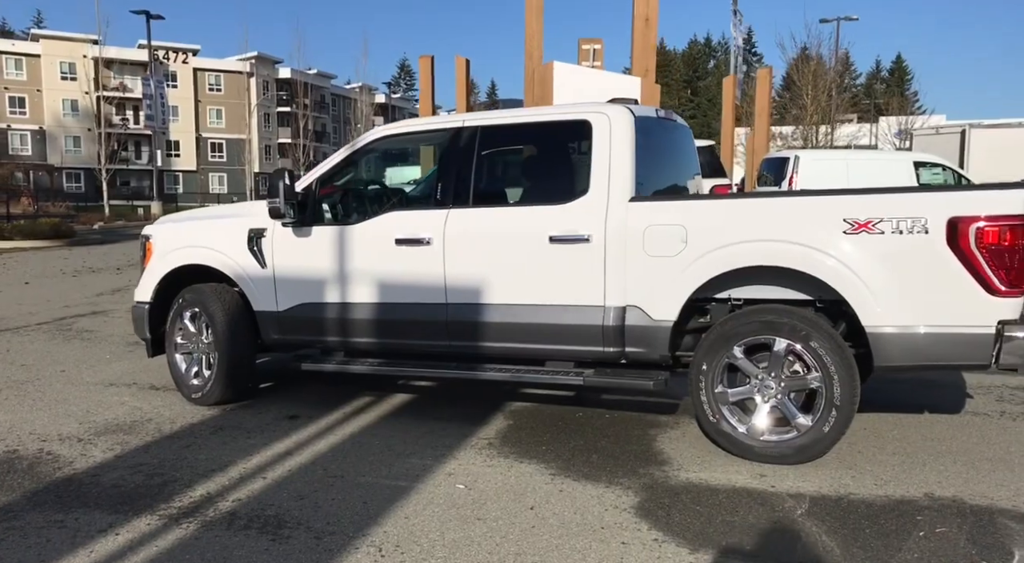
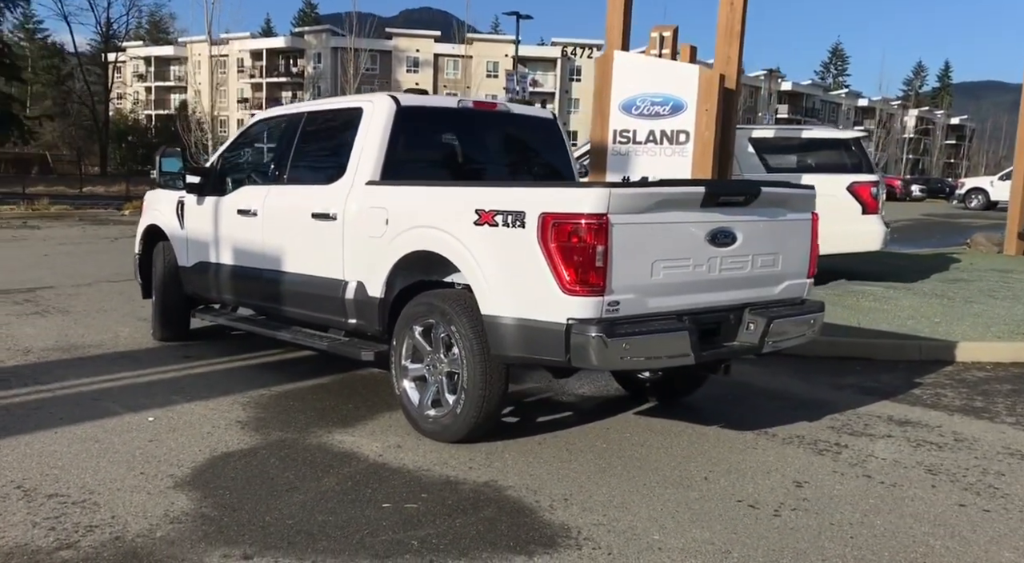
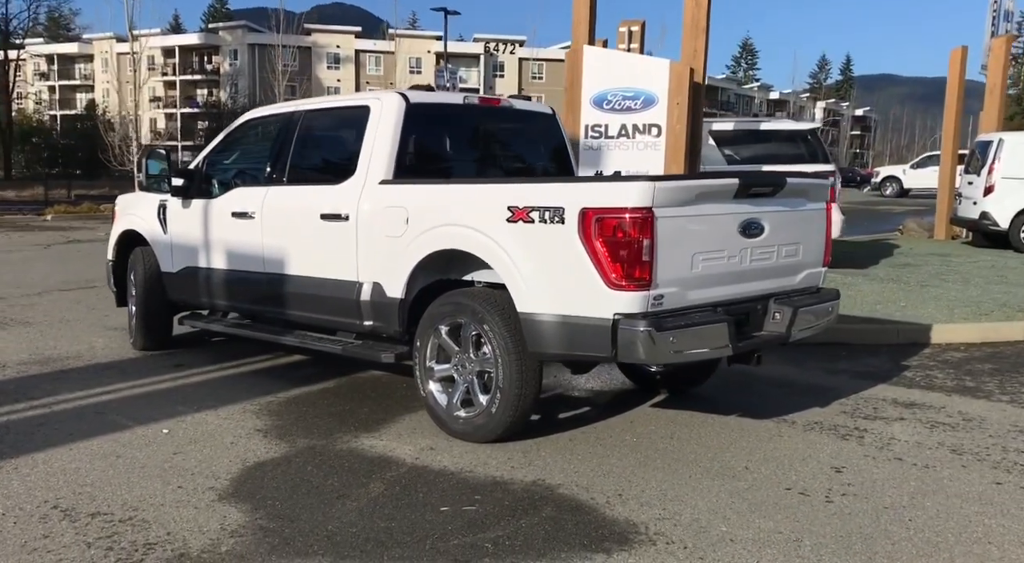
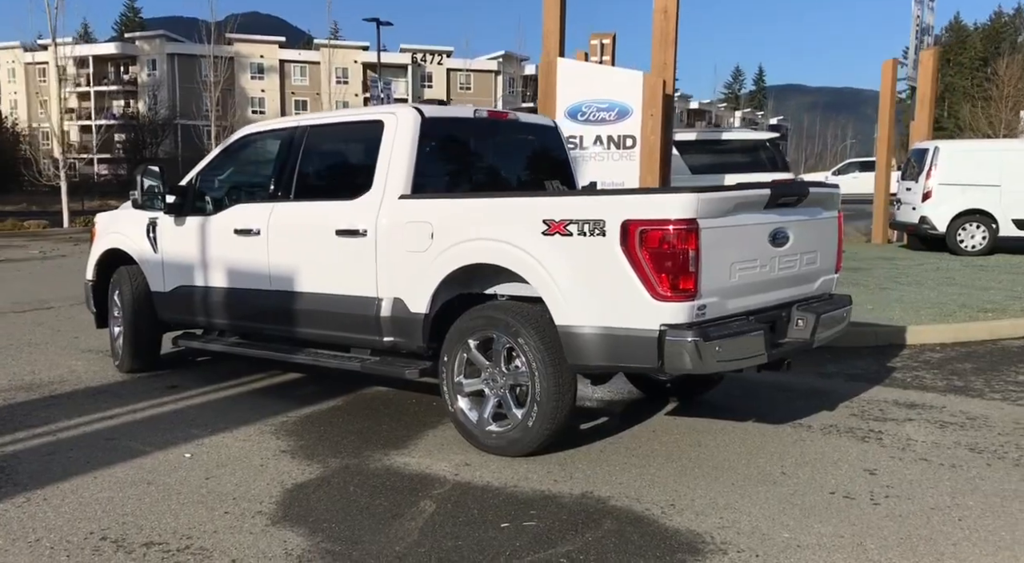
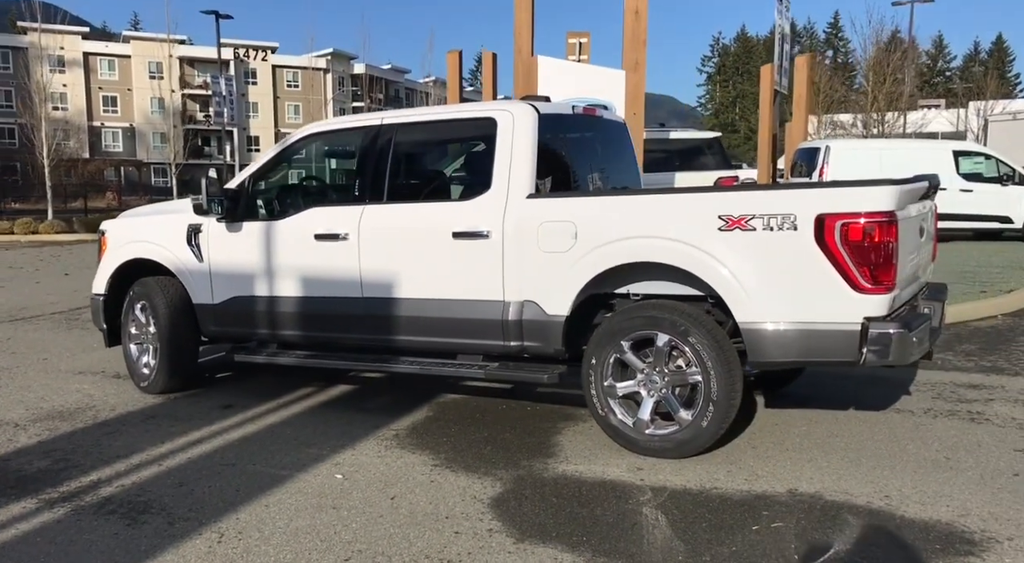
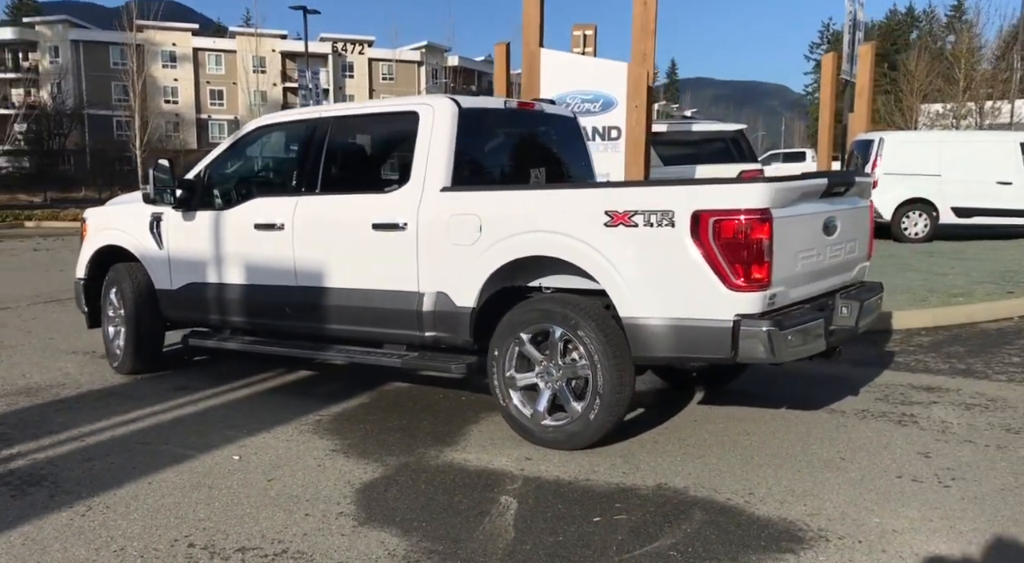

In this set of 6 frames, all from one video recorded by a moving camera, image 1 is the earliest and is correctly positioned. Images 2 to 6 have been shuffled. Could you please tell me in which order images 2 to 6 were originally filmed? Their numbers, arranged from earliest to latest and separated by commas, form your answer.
5, 6, 4, 3, 2
